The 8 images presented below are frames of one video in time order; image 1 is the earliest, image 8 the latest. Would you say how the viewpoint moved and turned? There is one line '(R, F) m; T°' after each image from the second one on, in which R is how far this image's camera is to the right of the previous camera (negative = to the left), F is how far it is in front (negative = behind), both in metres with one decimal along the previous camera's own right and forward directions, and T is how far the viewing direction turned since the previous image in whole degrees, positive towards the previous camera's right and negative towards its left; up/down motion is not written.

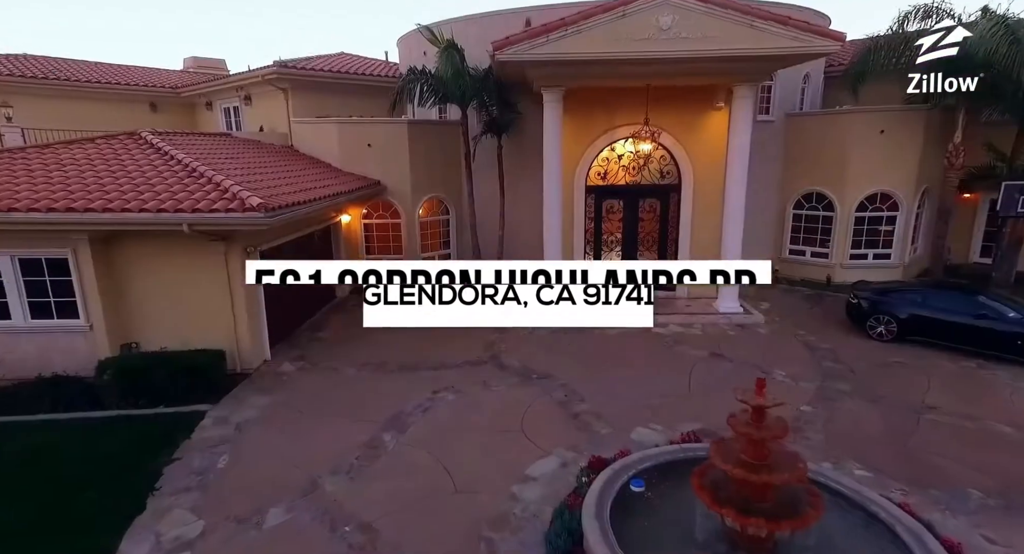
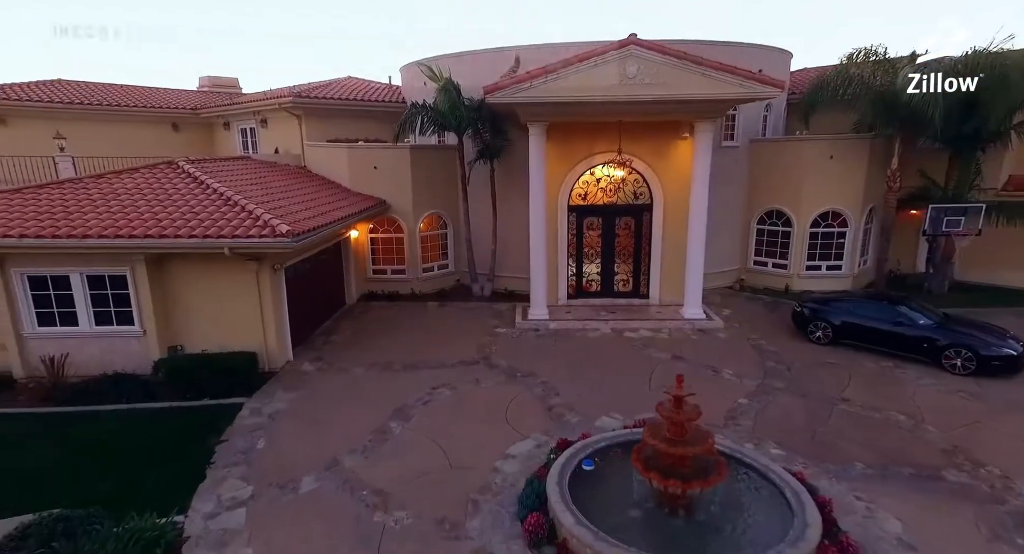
(+0.3, -1.6) m; 0°
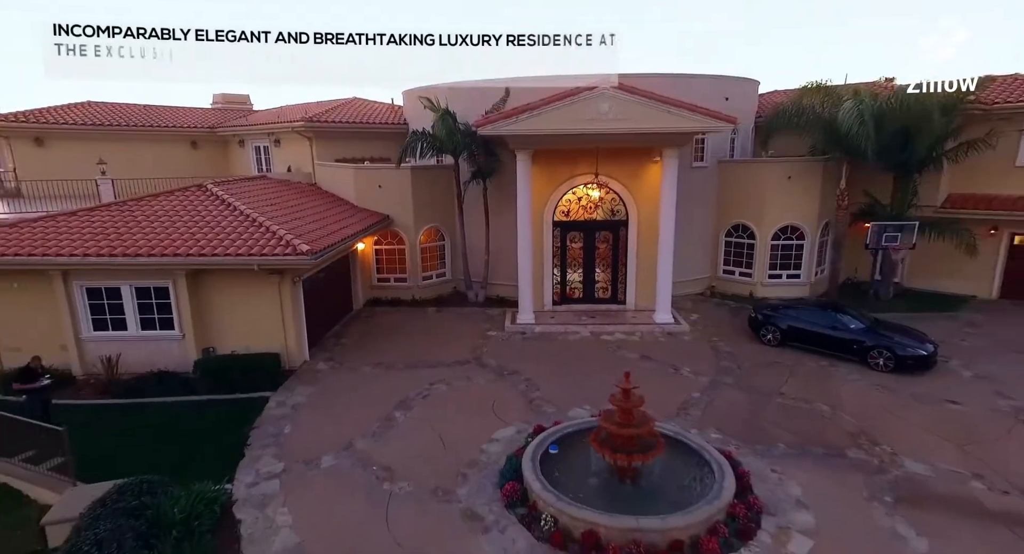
(+0.3, -1.6) m; 0°
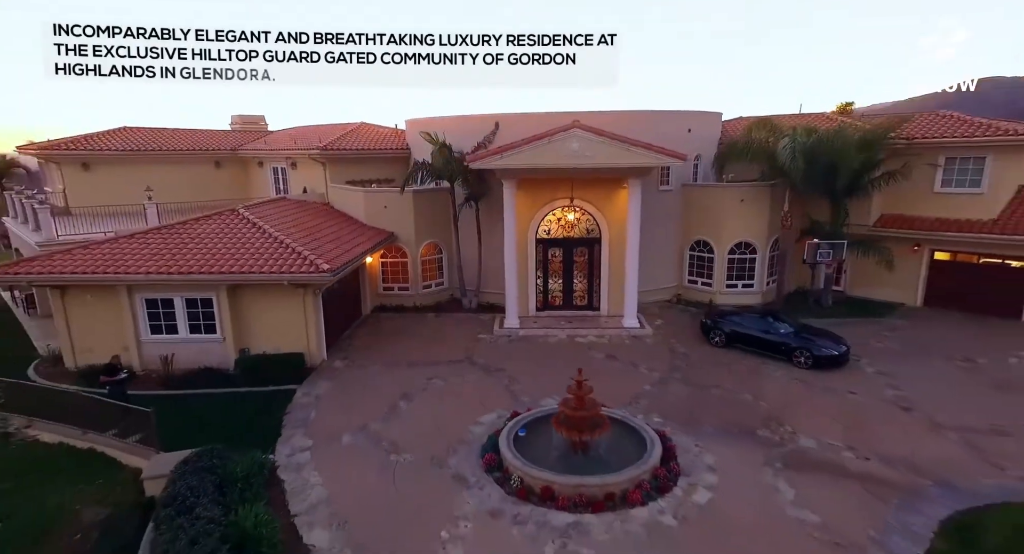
(+0.4, -2.4) m; 0°
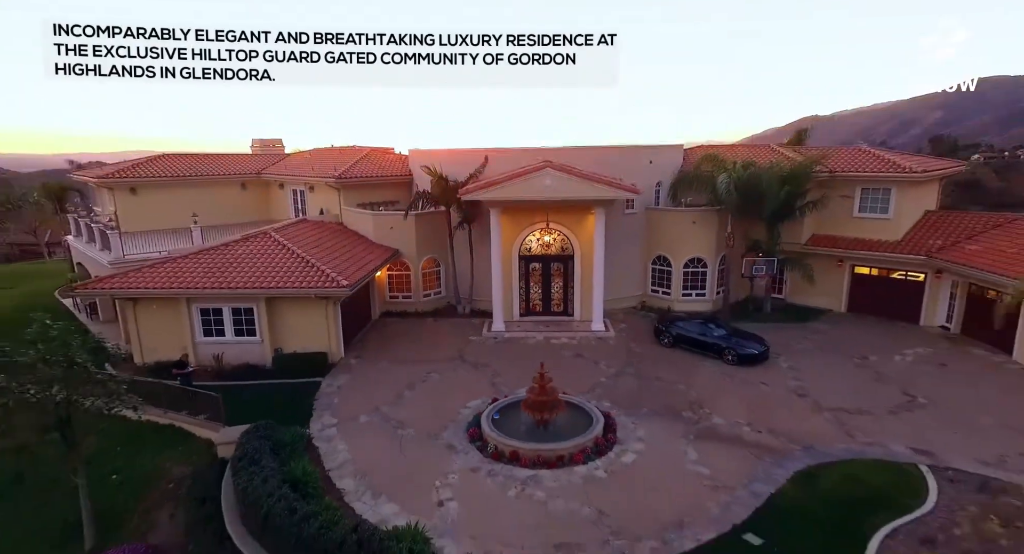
(+0.6, -3.2) m; 0°
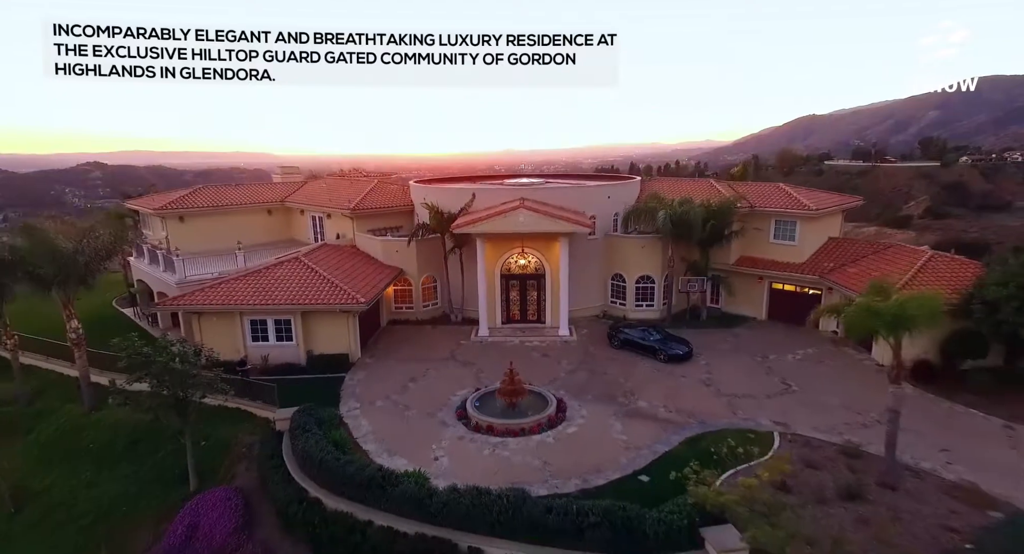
(+0.8, -4.9) m; 0°
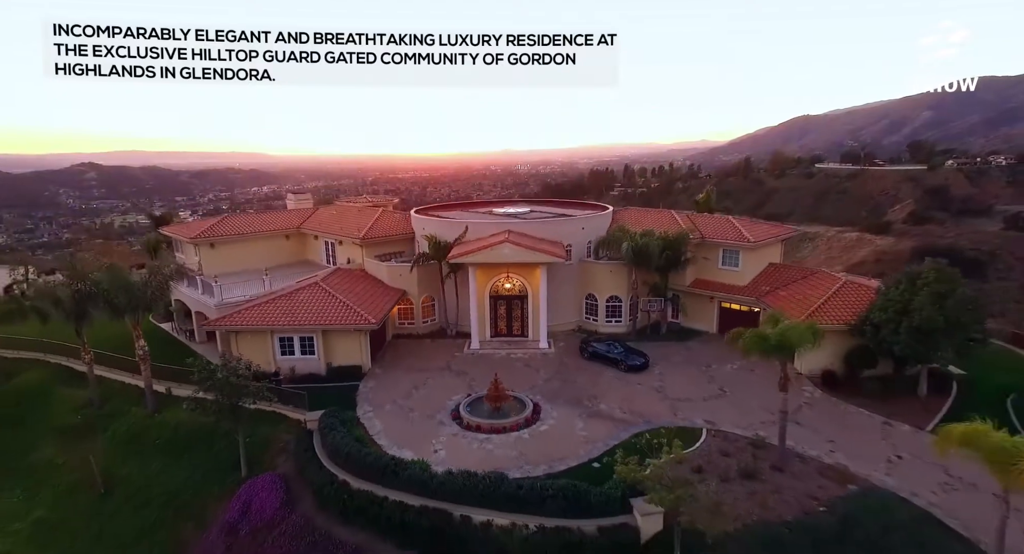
(+0.6, -4.3) m; 0°
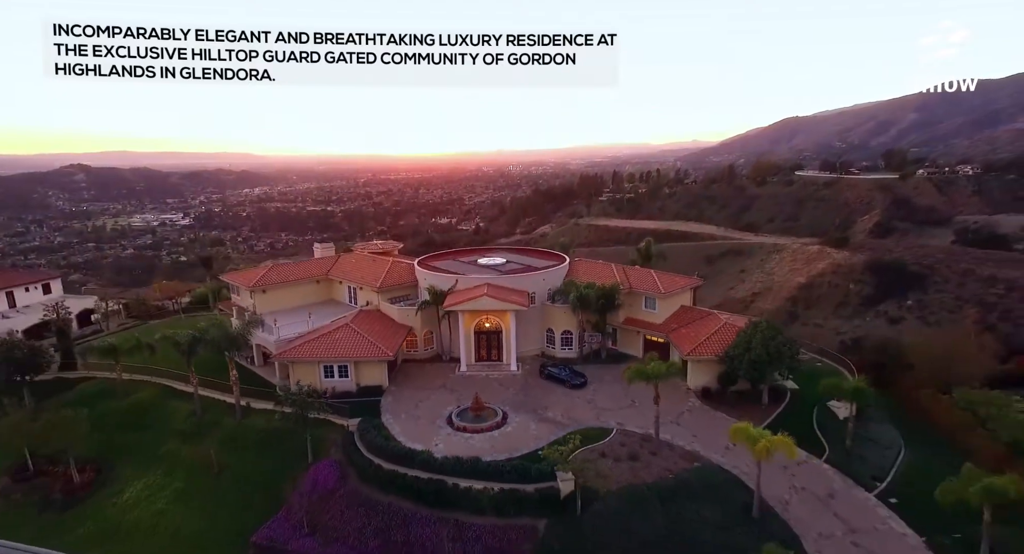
(+1.2, -10.6) m; +1°
